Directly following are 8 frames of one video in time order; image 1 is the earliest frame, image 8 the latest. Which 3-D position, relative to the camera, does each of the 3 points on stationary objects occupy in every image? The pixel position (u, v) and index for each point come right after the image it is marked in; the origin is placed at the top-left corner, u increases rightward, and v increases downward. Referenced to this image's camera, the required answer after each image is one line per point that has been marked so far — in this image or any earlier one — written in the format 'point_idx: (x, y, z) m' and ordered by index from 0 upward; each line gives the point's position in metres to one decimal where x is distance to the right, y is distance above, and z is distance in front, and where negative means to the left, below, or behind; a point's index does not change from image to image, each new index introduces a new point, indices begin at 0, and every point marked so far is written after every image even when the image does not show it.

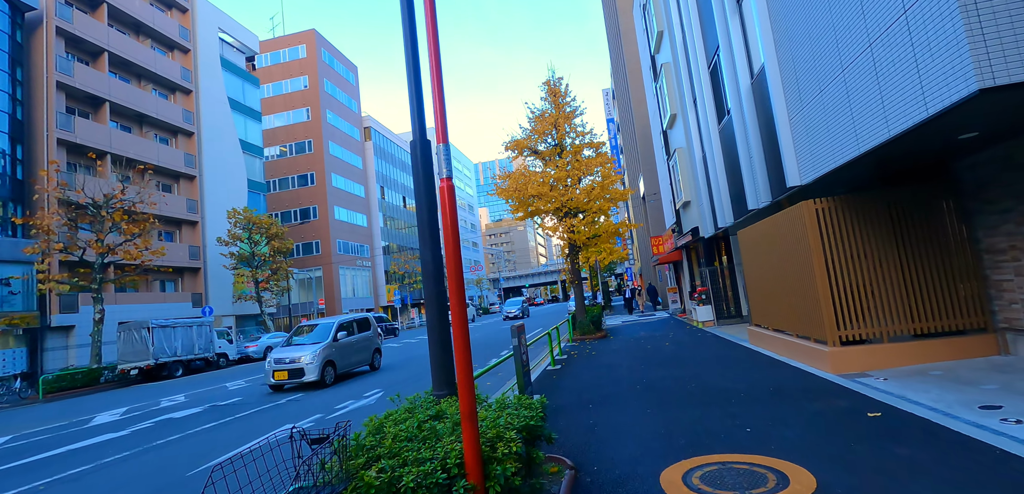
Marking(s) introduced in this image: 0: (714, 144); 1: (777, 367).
0: (+5.0, +2.5, +11.7) m
1: (+4.1, -1.9, +7.4) m
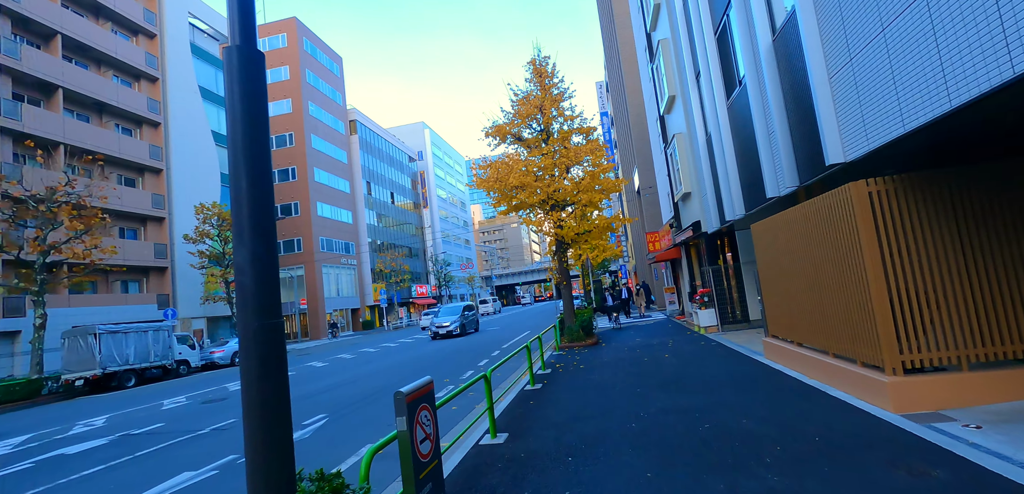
0: (+4.4, +2.6, +10.0) m
1: (+3.6, -1.9, +5.8) m
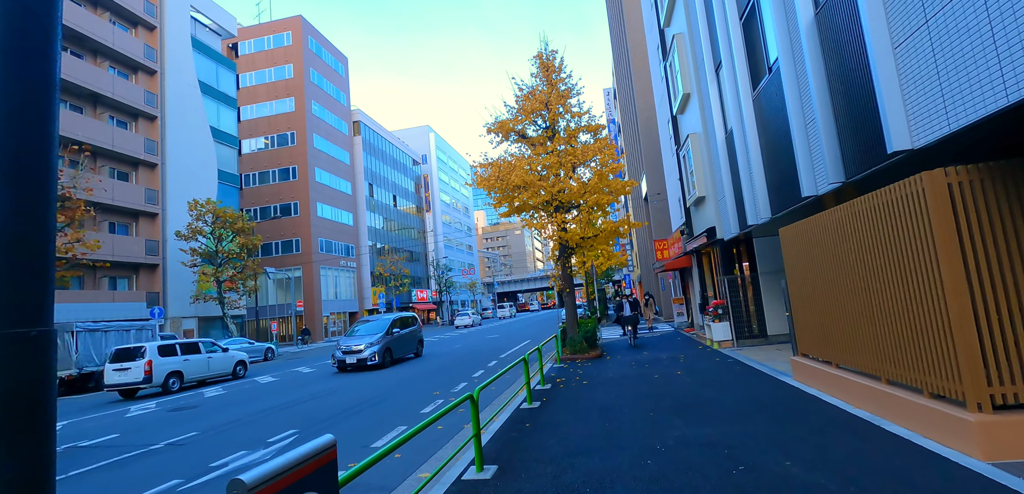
0: (+4.5, +2.5, +9.1) m
1: (+3.5, -1.9, +4.8) m
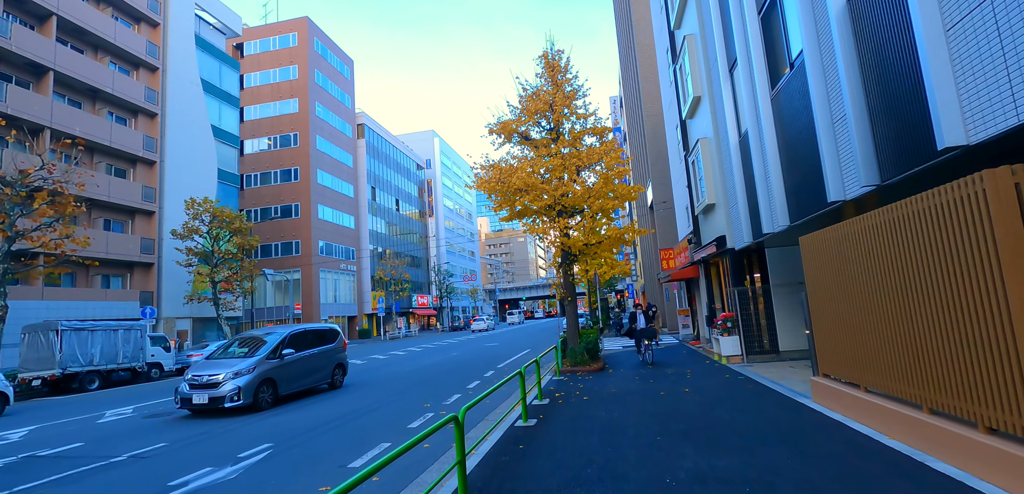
0: (+4.5, +2.3, +8.5) m
1: (+3.4, -2.0, +4.1) m
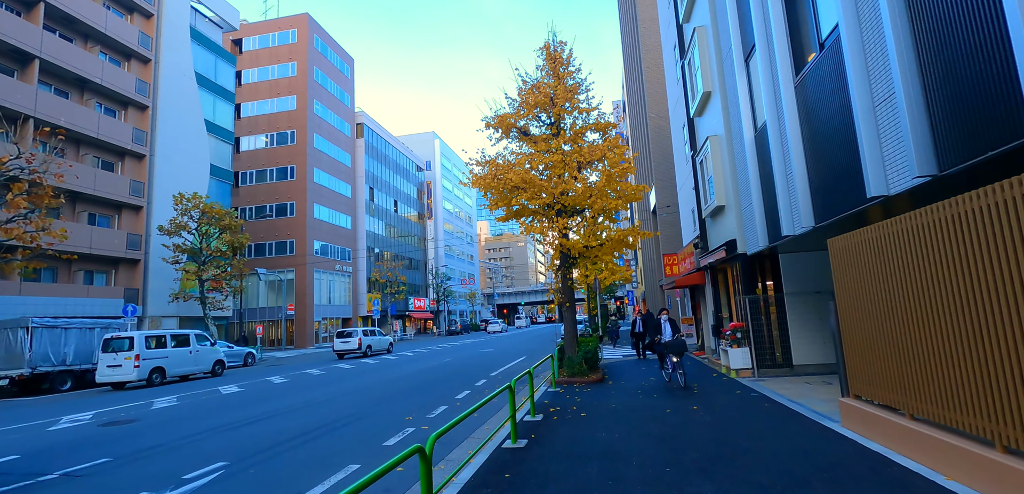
0: (+4.4, +2.2, +7.7) m
1: (+3.2, -2.0, +3.3) m
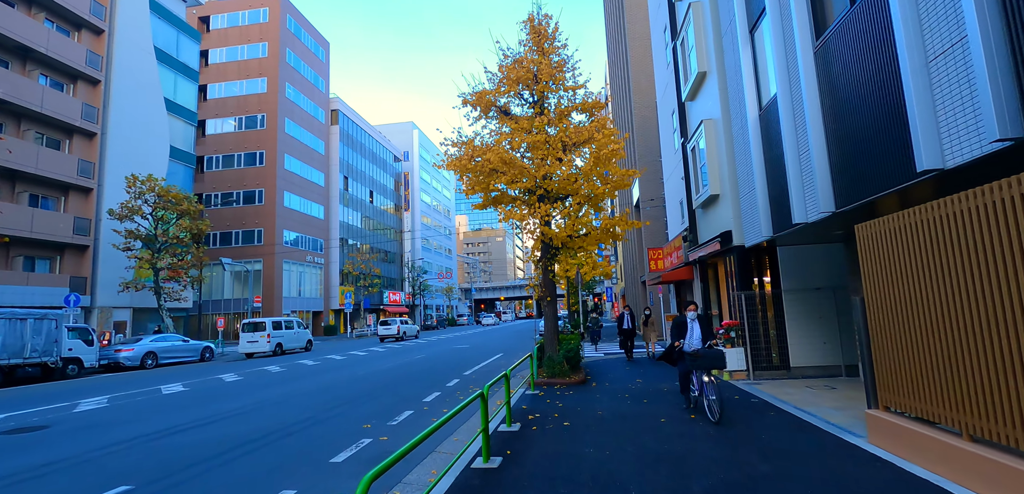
0: (+4.1, +2.4, +6.8) m
1: (+3.1, -1.8, +2.3) m
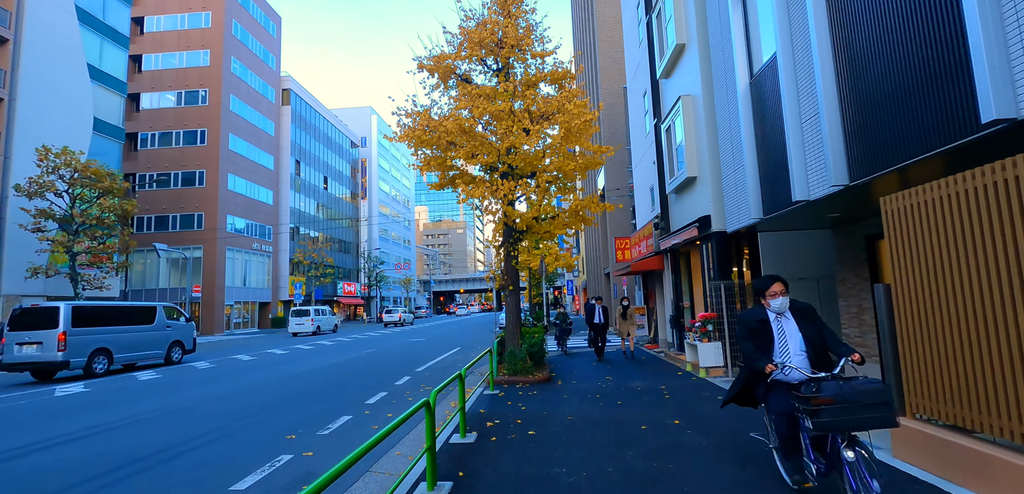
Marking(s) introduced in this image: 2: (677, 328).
0: (+3.7, +2.6, +5.9) m
1: (+2.9, -1.7, +1.4) m
2: (+4.2, -2.1, +12.2) m
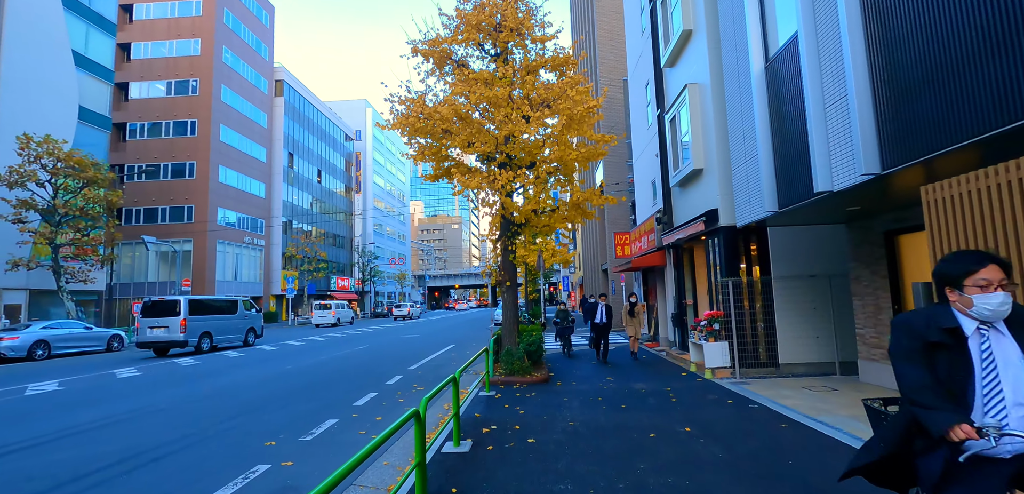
0: (+3.7, +2.7, +5.4) m
1: (+2.9, -1.6, +1.0) m
2: (+4.1, -1.9, +11.8) m
